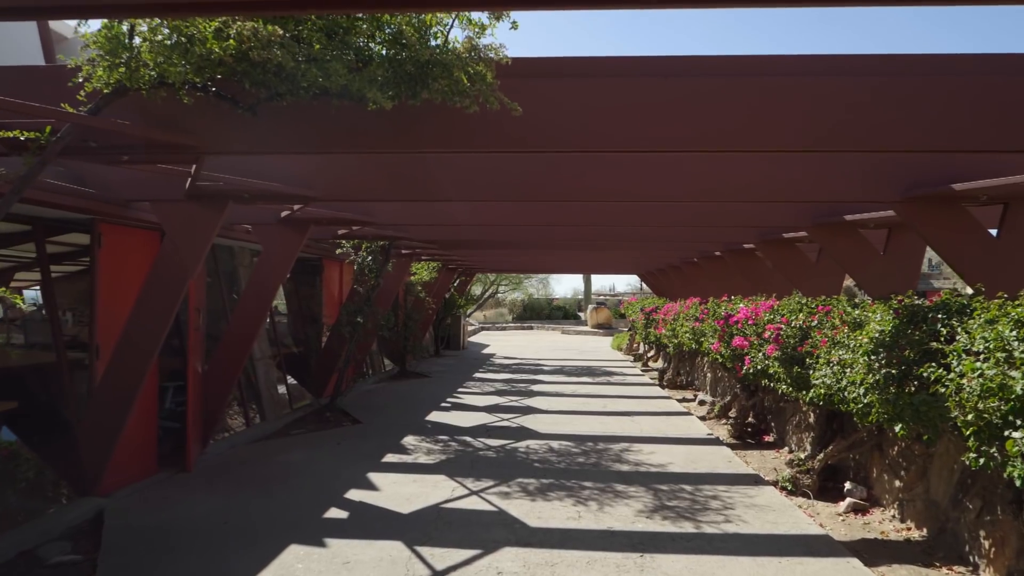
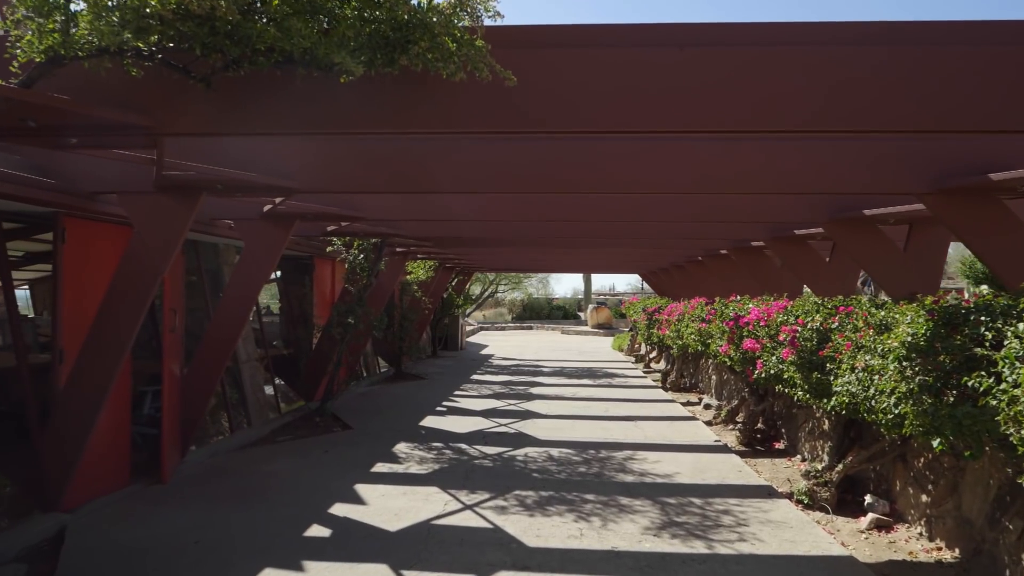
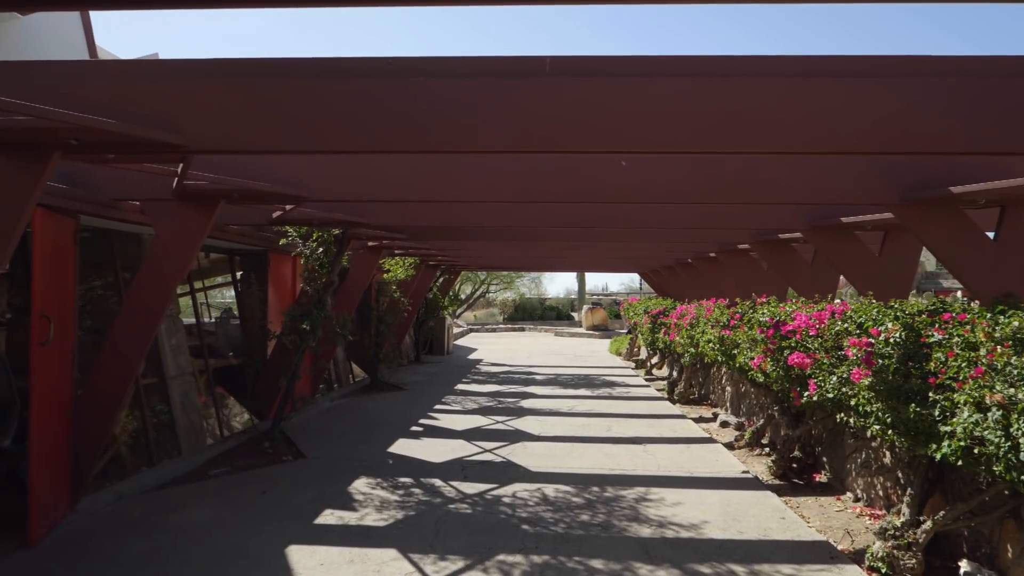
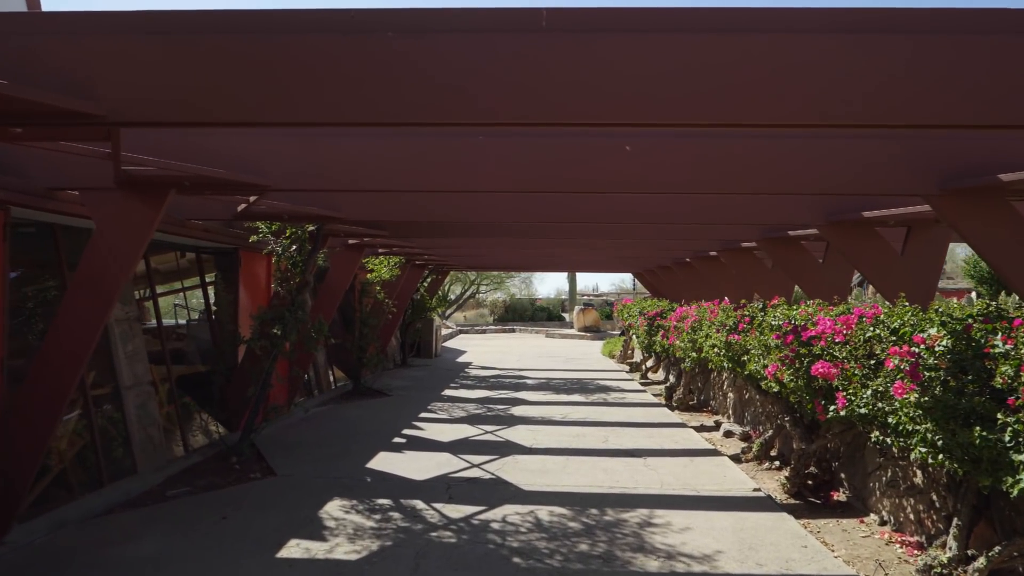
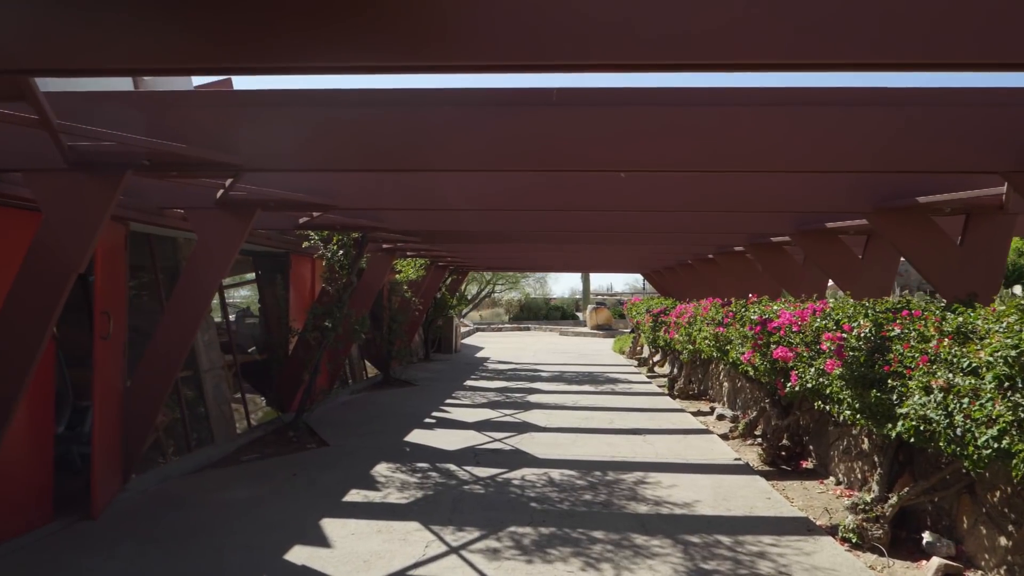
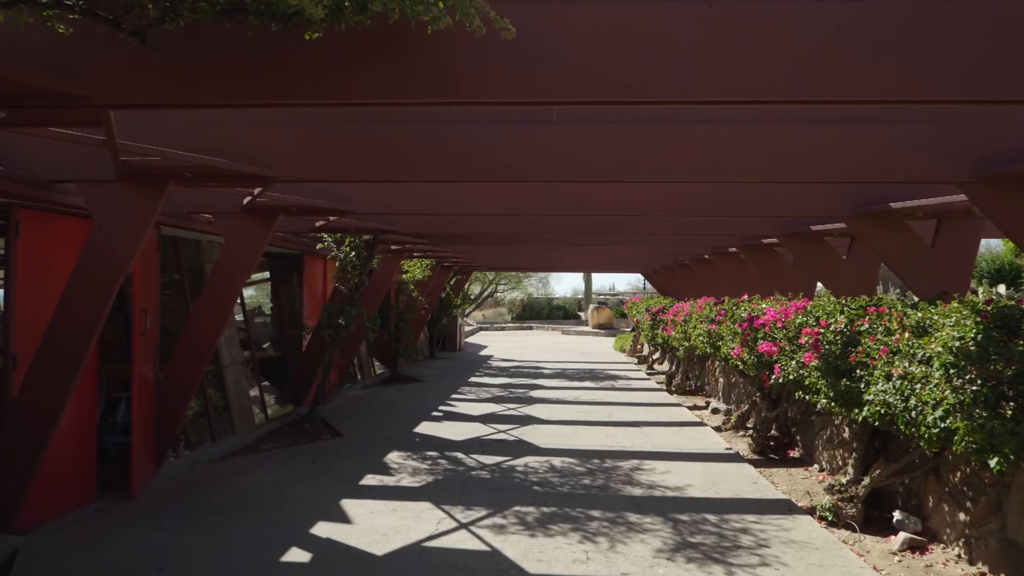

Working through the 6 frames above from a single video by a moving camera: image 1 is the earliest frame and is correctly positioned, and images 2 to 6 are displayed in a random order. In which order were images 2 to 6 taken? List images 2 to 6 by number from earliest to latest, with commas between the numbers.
2, 6, 5, 3, 4
